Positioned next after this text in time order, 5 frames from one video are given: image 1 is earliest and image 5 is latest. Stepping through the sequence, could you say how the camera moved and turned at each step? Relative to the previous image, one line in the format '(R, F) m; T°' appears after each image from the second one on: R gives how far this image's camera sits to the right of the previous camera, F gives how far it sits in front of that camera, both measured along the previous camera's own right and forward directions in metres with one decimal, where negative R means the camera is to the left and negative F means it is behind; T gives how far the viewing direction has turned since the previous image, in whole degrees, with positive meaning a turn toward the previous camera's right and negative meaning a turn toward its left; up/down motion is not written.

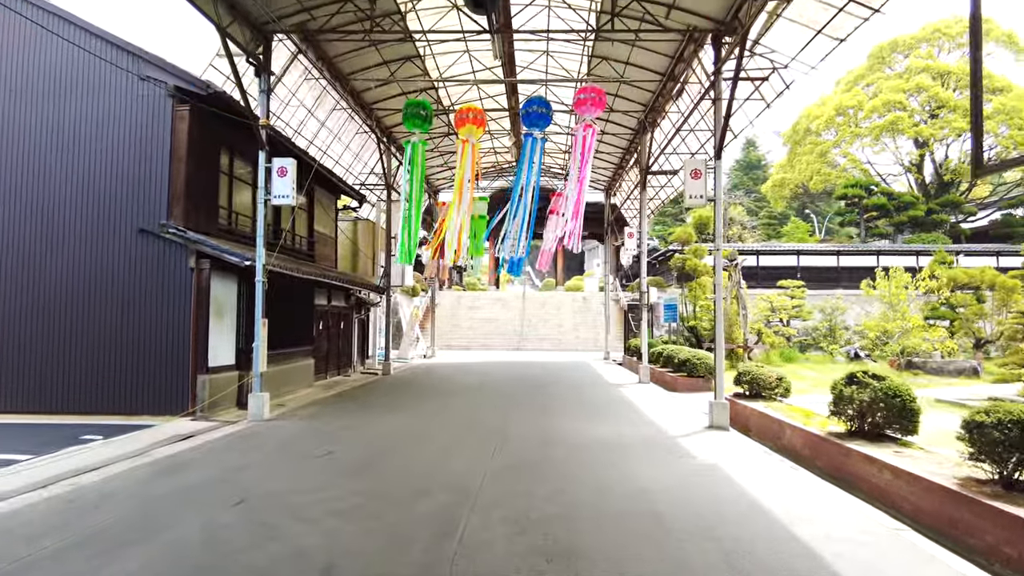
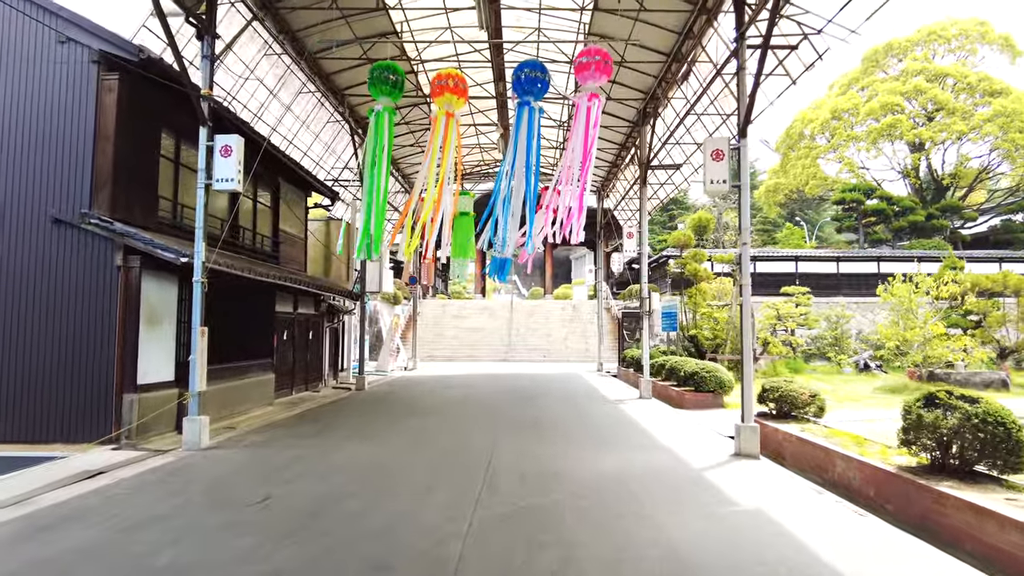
(0.0, +1.4) m; +1°
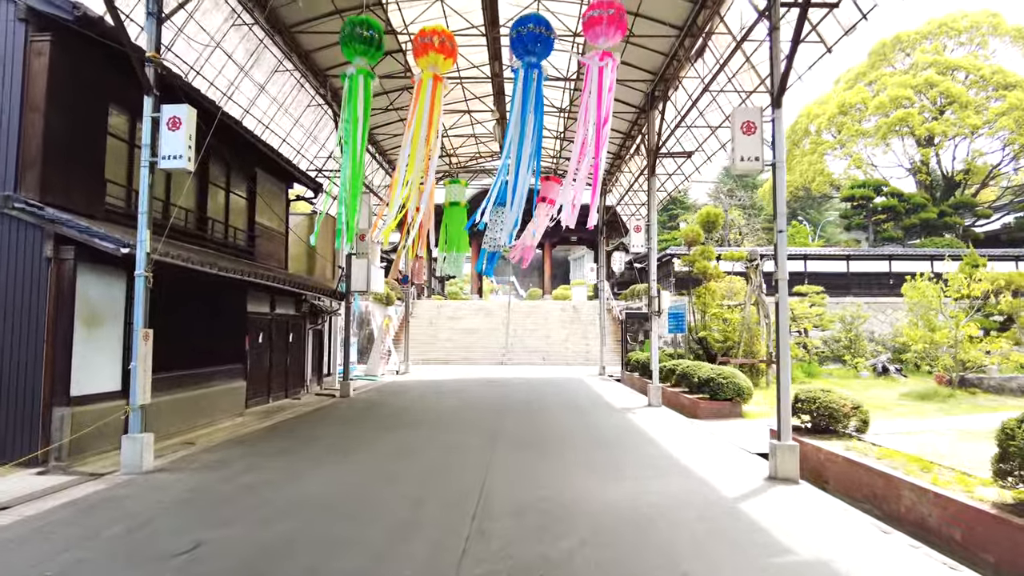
(0.0, +1.1) m; 0°
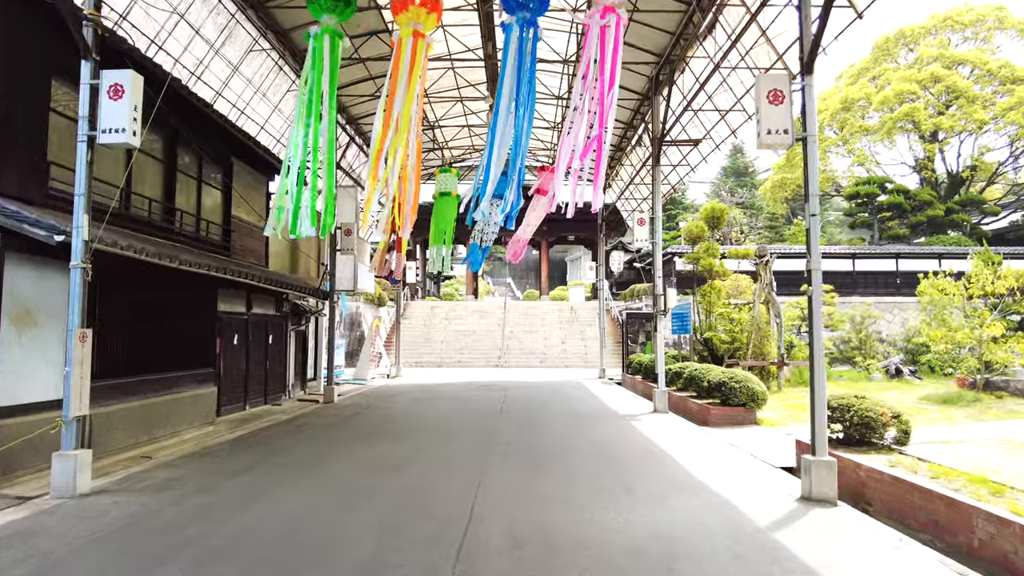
(0.0, +0.8) m; 0°
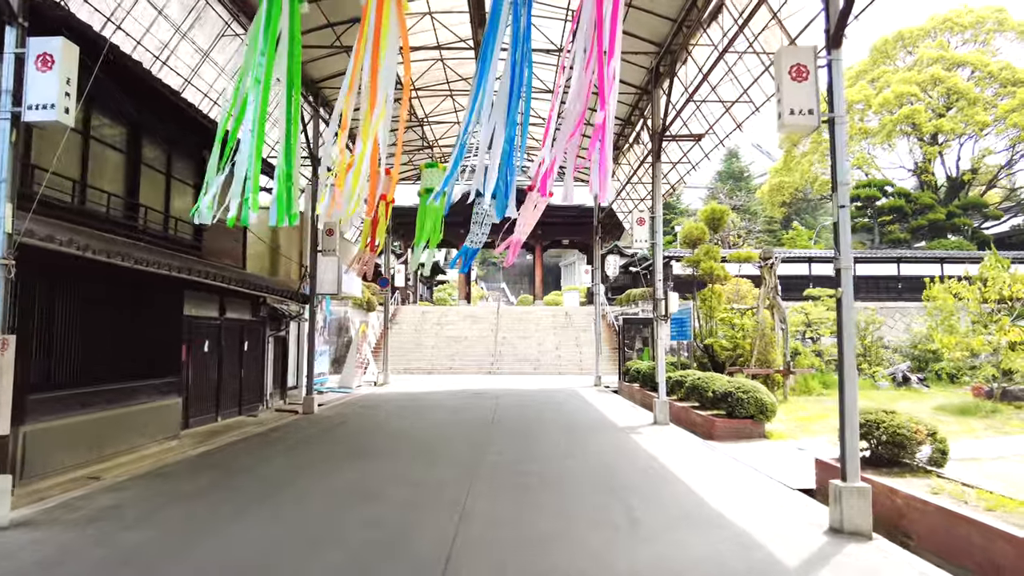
(+0.1, +0.7) m; 0°
